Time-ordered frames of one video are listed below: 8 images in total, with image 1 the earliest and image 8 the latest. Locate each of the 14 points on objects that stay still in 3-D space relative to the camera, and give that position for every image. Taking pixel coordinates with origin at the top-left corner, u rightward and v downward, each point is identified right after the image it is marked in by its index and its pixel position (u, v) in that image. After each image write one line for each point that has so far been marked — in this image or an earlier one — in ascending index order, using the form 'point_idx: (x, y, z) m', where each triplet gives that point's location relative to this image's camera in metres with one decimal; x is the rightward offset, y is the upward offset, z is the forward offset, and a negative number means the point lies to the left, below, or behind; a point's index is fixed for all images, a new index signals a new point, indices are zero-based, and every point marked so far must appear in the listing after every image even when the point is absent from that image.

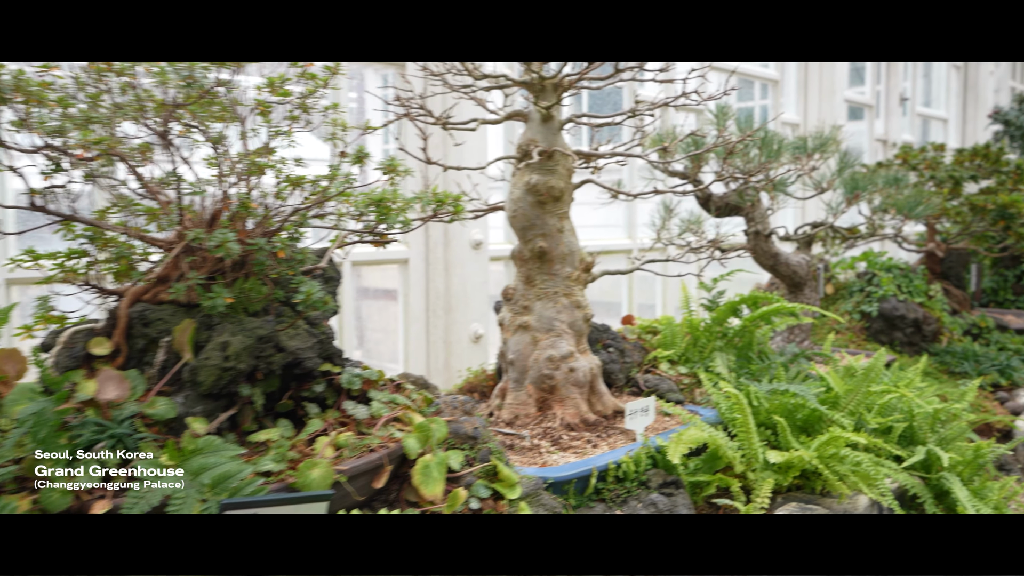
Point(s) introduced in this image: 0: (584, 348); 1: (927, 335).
0: (+0.2, -0.2, +2.3) m
1: (+1.6, -0.2, +3.6) m
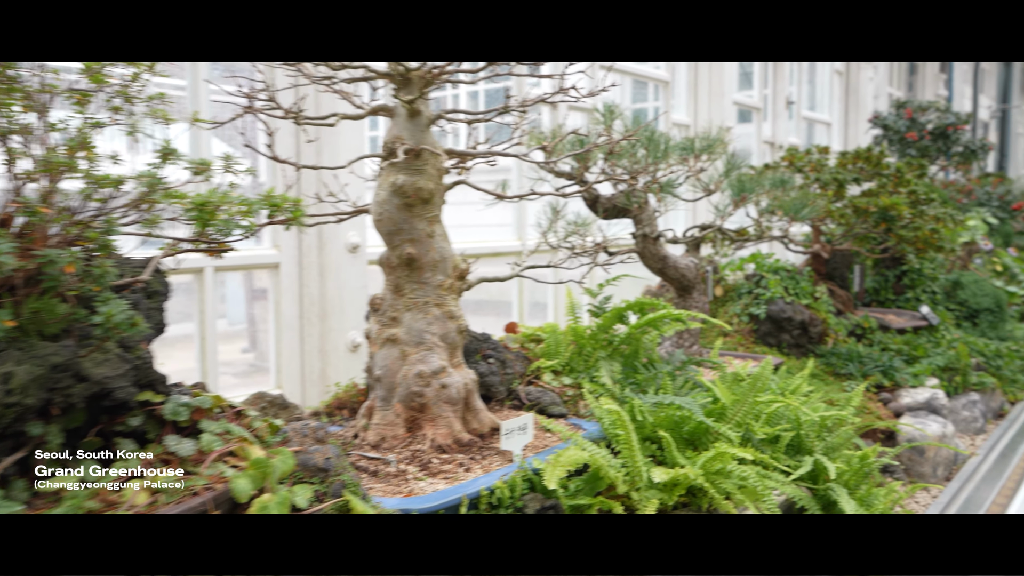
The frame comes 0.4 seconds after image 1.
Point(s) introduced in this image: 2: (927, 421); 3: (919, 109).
0: (-0.1, -0.2, +2.2) m
1: (+1.2, -0.2, +3.6) m
2: (+1.4, -0.5, +3.2) m
3: (+3.2, +1.4, +7.3) m
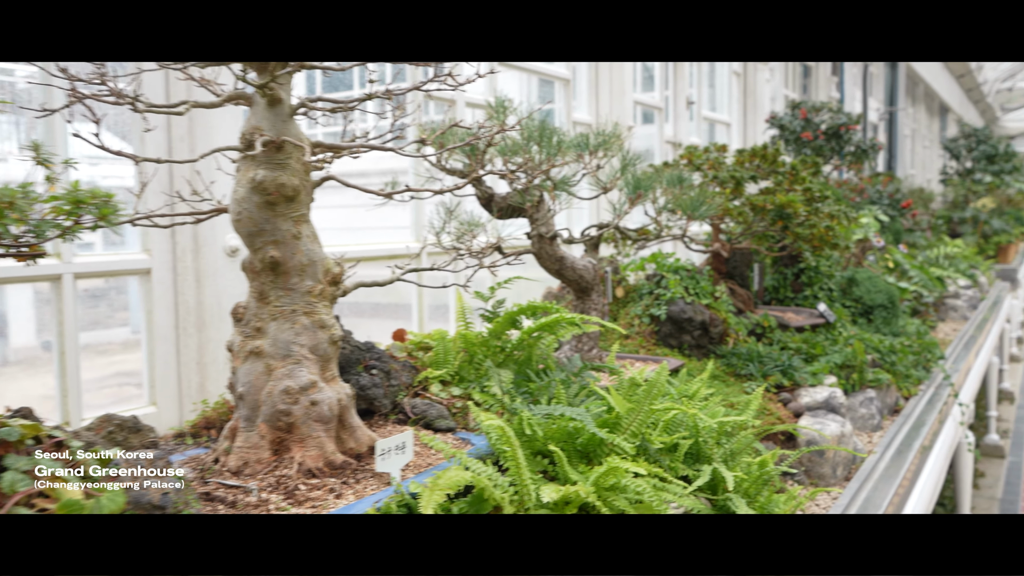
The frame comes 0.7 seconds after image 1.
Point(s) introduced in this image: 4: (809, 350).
0: (-0.4, -0.2, +2.0) m
1: (+0.8, -0.2, +3.5) m
2: (+1.1, -0.5, +3.1) m
3: (+2.4, +1.4, +7.4) m
4: (+1.2, -0.3, +3.8) m
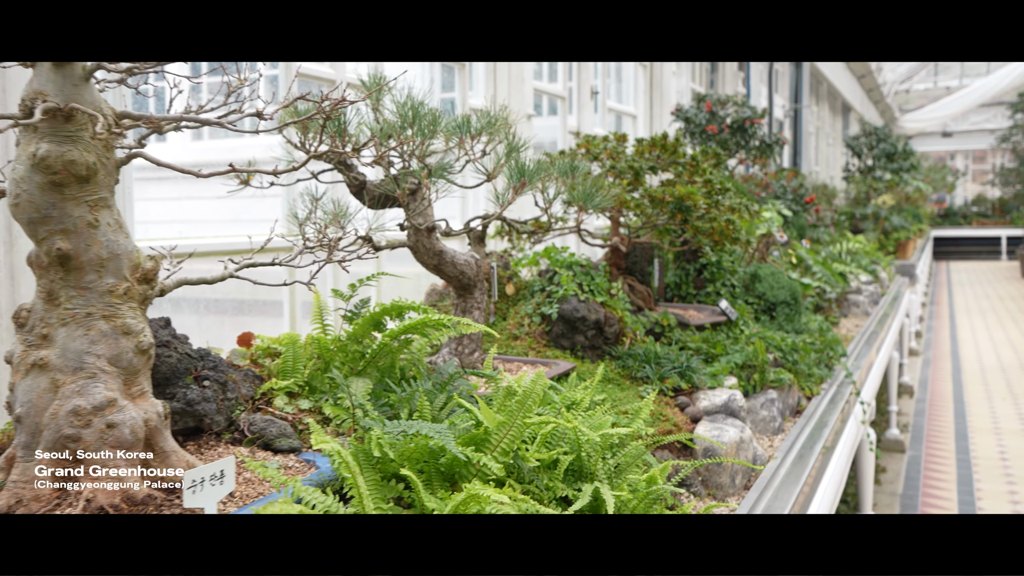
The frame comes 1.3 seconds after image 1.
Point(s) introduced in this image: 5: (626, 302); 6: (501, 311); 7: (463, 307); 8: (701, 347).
0: (-0.7, -0.2, +1.6) m
1: (+0.3, -0.2, +3.3) m
2: (+0.7, -0.4, +2.9) m
3: (+1.6, +1.5, +7.3) m
4: (+0.8, -0.2, +3.6) m
5: (+0.4, -0.1, +3.6) m
6: (-0.1, -0.1, +3.5) m
7: (-0.2, -0.1, +2.9) m
8: (+0.7, -0.2, +3.6) m
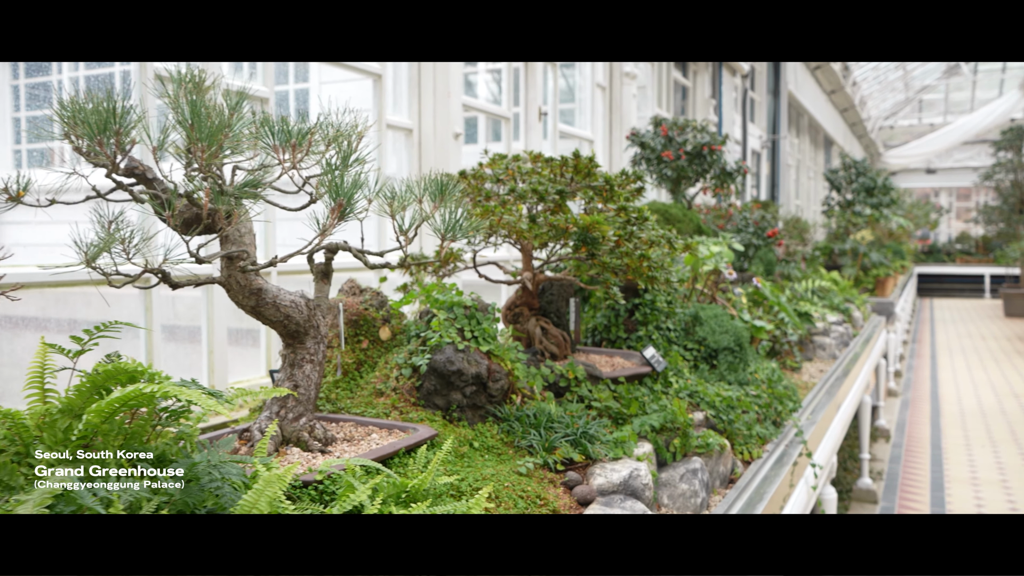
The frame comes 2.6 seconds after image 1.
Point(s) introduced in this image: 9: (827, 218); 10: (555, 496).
0: (-1.1, -0.3, +1.1) m
1: (-0.1, -0.3, +2.7) m
2: (+0.3, -0.6, +2.3) m
3: (+1.2, +1.2, +6.8) m
4: (+0.4, -0.4, +3.0) m
5: (0.0, -0.2, +3.0) m
6: (-0.5, -0.2, +2.9) m
7: (-0.6, -0.2, +2.3) m
8: (+0.3, -0.4, +3.0) m
9: (+5.2, +1.1, +15.0) m
10: (+0.1, -0.5, +2.4) m
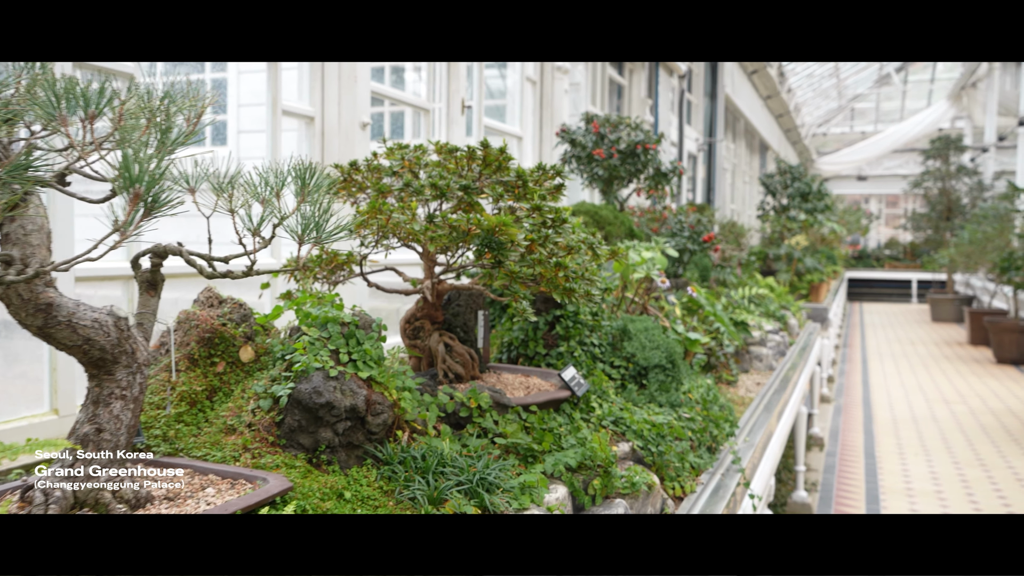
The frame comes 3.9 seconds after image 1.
0: (-1.2, -0.3, +0.5) m
1: (-0.3, -0.4, +2.3) m
2: (0.0, -0.6, +1.9) m
3: (+0.7, +1.1, +6.4) m
4: (+0.1, -0.4, +2.5) m
5: (-0.3, -0.2, +2.5) m
6: (-0.8, -0.3, +2.4) m
7: (-0.8, -0.2, +1.8) m
8: (0.0, -0.4, +2.6) m
9: (+4.1, +1.1, +14.8) m
10: (-0.1, -0.6, +1.9) m
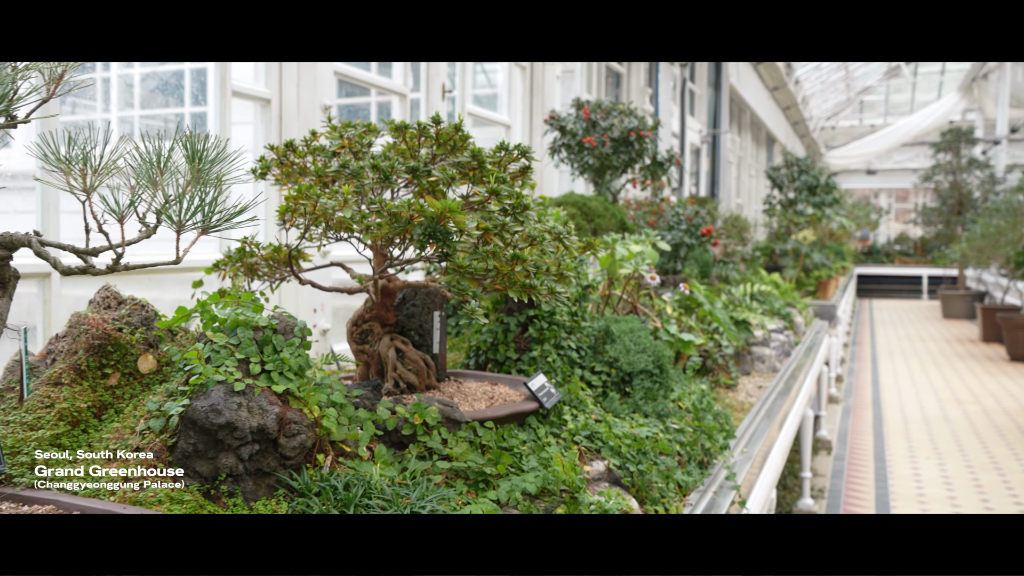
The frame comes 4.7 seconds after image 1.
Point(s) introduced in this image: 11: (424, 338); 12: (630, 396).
0: (-1.4, -0.3, +0.2) m
1: (-0.5, -0.4, +1.9) m
2: (-0.1, -0.6, +1.5) m
3: (+0.6, +1.2, +6.0) m
4: (-0.1, -0.4, +2.2) m
5: (-0.4, -0.2, +2.1) m
6: (-0.9, -0.3, +2.0) m
7: (-0.9, -0.2, +1.5) m
8: (-0.1, -0.4, +2.2) m
9: (+4.1, +1.1, +14.4) m
10: (-0.3, -0.6, +1.5) m
11: (-0.3, -0.2, +2.8) m
12: (+0.4, -0.4, +3.3) m
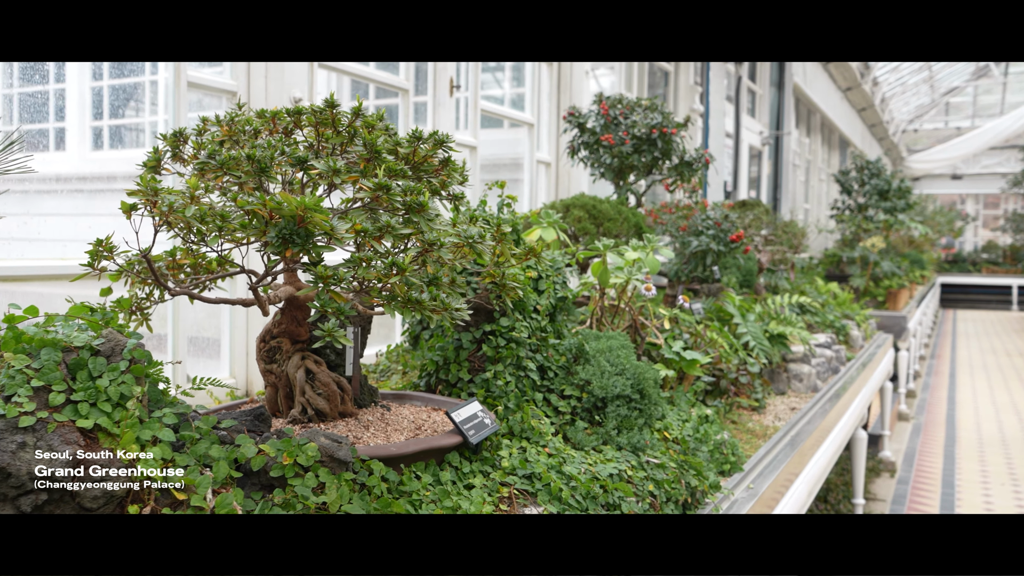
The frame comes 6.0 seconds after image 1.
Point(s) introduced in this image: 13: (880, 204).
0: (-1.8, -0.3, -0.1) m
1: (-0.7, -0.4, +1.5) m
2: (-0.4, -0.6, +1.1) m
3: (+0.7, +1.1, +5.5) m
4: (-0.3, -0.5, +1.8) m
5: (-0.6, -0.3, +1.8) m
6: (-1.1, -0.3, +1.7) m
7: (-1.2, -0.2, +1.1) m
8: (-0.3, -0.5, +1.8) m
9: (+4.8, +1.0, +13.7) m
10: (-0.6, -0.6, +1.2) m
11: (-0.4, -0.2, +2.5) m
12: (+0.3, -0.4, +2.9) m
13: (+5.2, +1.2, +12.9) m
